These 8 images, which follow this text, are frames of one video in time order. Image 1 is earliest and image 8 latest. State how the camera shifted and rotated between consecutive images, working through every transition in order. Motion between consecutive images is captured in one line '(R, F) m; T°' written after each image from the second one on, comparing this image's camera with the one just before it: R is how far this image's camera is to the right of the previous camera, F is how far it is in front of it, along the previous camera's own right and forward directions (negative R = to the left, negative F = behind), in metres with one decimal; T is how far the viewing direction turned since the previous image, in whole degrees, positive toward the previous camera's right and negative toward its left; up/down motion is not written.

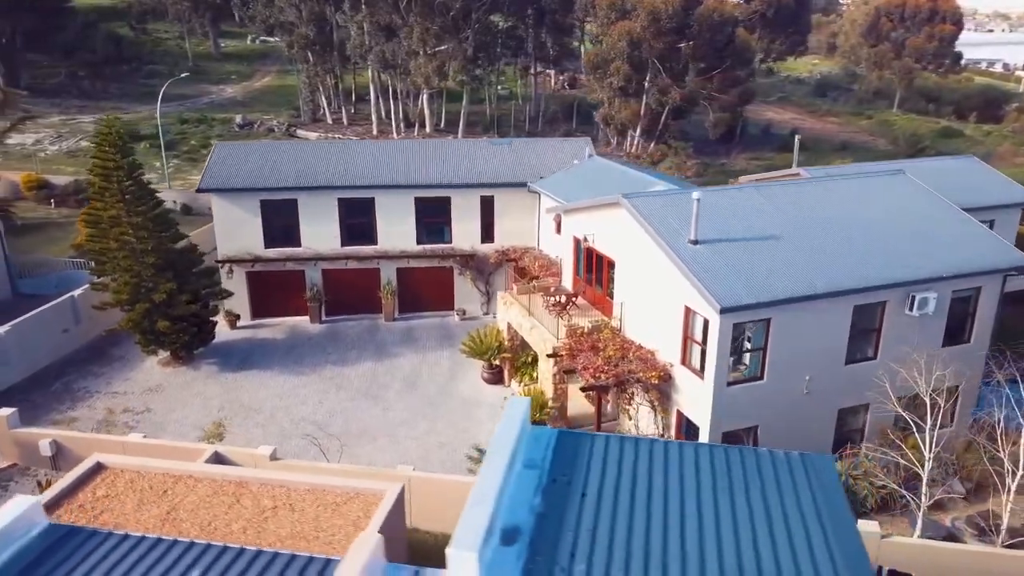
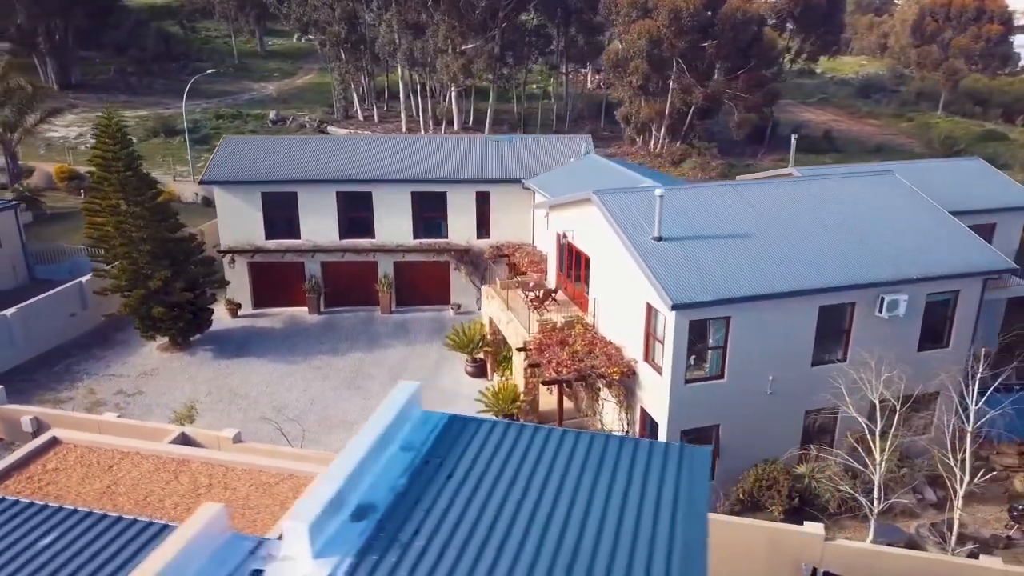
(+1.9, -0.1) m; -3°
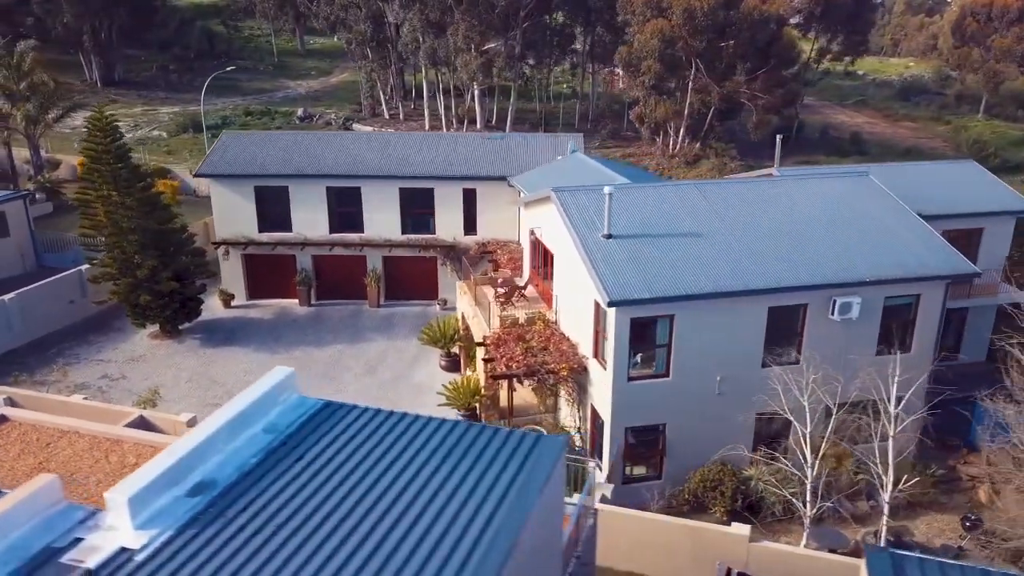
(+2.1, -0.1) m; -3°
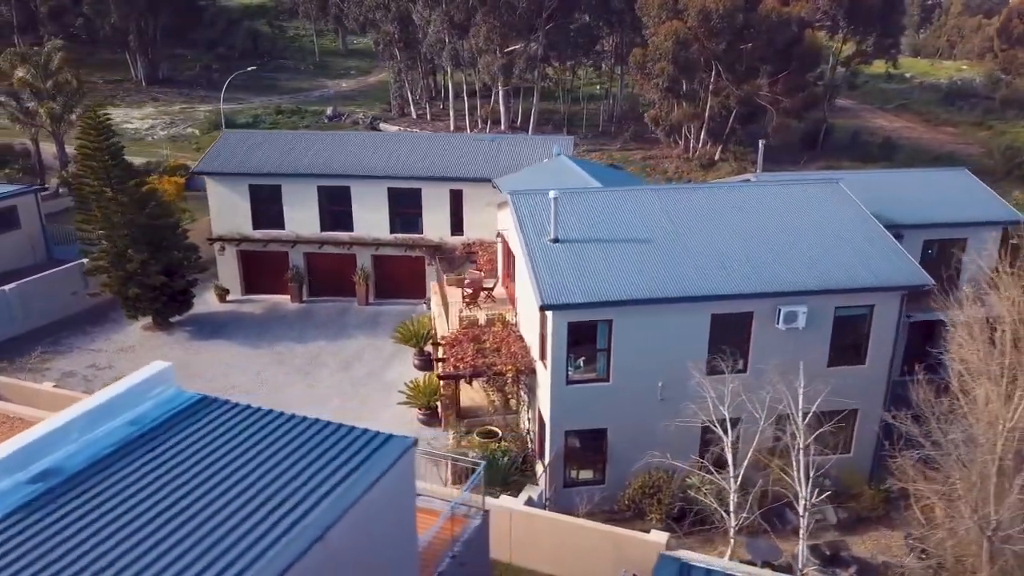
(+2.3, -0.1) m; -4°
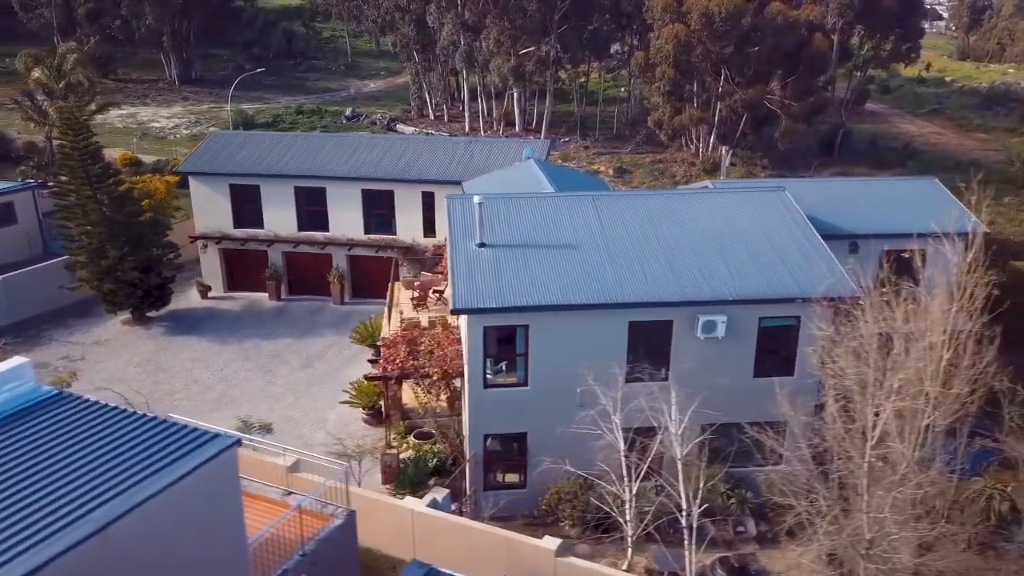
(+2.7, 0.0) m; -3°
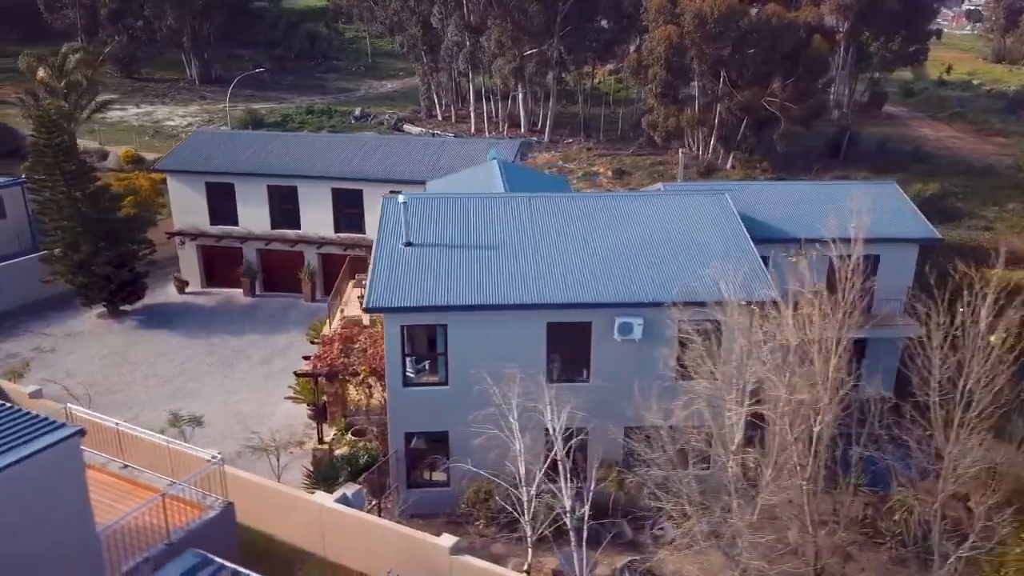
(+2.4, 0.0) m; -2°
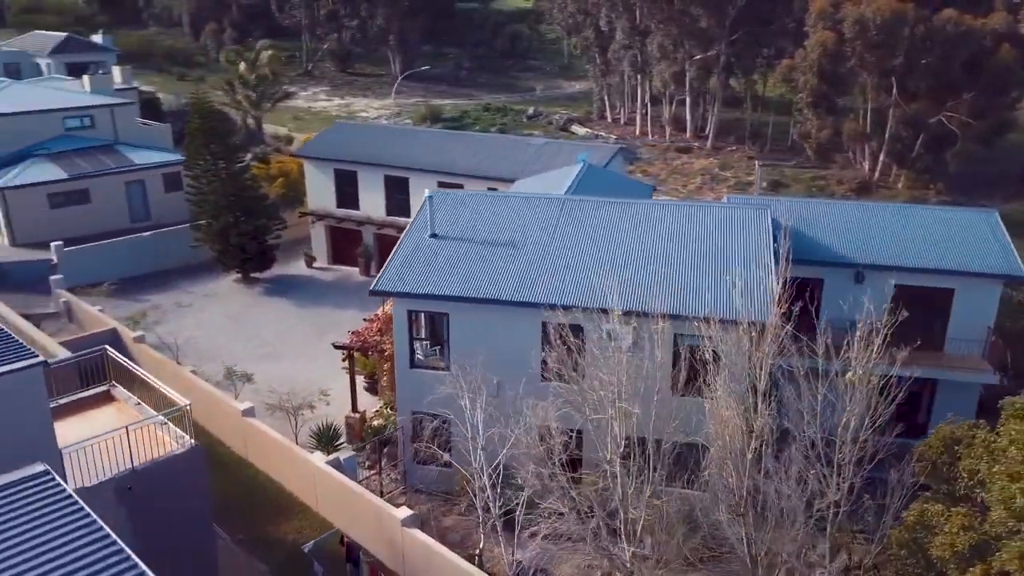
(+4.4, -0.1) m; -14°
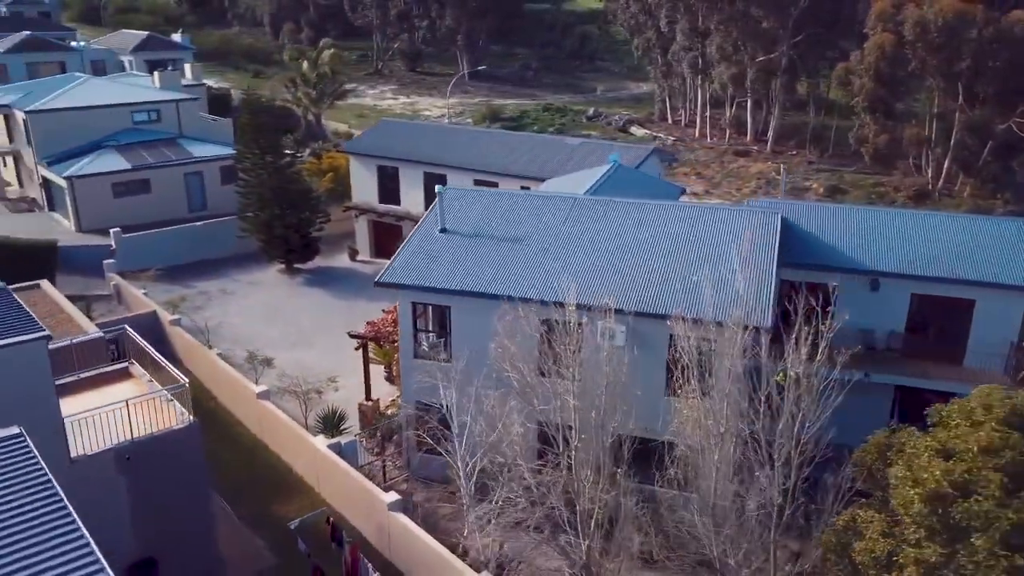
(+1.6, -0.2) m; -5°
